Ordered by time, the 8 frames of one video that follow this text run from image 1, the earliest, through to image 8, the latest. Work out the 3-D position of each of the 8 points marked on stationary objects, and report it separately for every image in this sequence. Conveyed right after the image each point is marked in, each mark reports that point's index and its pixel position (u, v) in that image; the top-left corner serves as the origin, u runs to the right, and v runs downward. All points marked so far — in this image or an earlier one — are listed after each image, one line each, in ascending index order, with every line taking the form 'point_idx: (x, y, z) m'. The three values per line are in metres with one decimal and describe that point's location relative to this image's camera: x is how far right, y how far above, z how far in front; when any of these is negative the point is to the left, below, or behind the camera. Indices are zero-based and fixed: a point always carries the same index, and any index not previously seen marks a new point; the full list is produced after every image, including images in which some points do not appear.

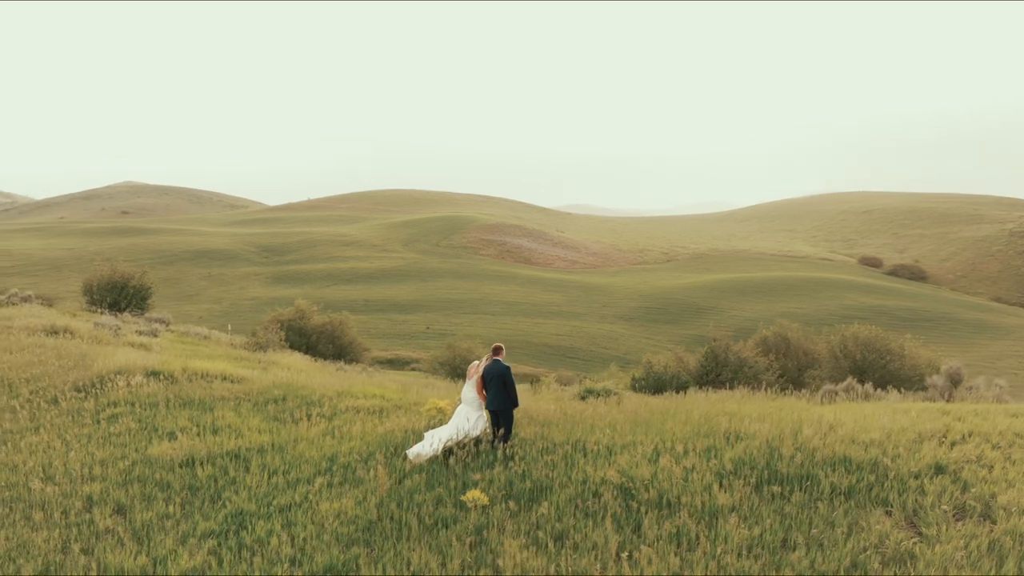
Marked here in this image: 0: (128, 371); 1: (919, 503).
0: (-11.8, -2.6, +17.8) m
1: (+3.6, -1.9, +5.0) m
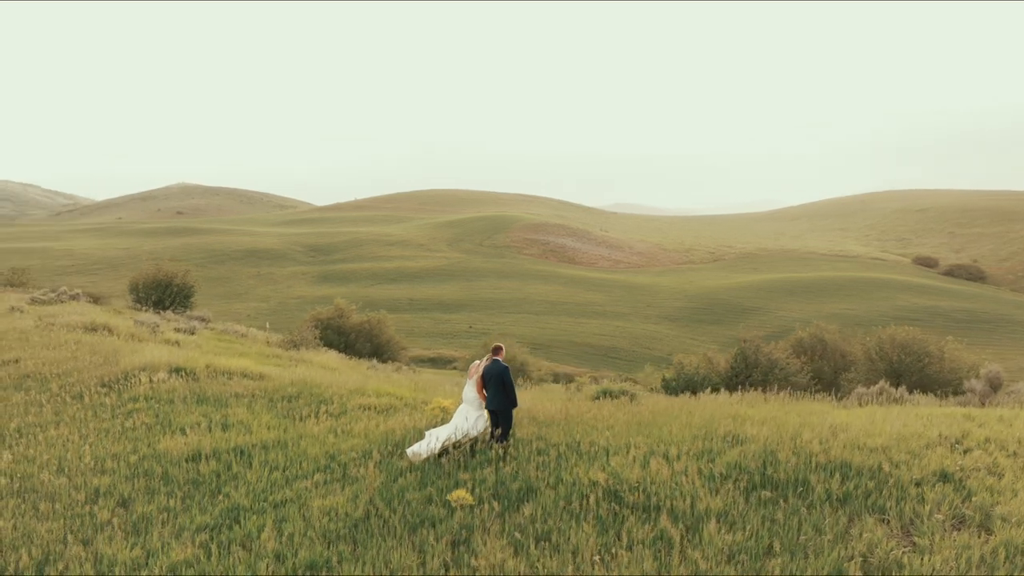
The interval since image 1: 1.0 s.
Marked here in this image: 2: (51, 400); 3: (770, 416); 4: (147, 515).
0: (-11.4, -2.6, +18.2) m
1: (+3.4, -1.9, +4.8) m
2: (-12.1, -3.0, +15.0) m
3: (+3.8, -1.9, +8.5) m
4: (-4.0, -2.5, +6.3) m
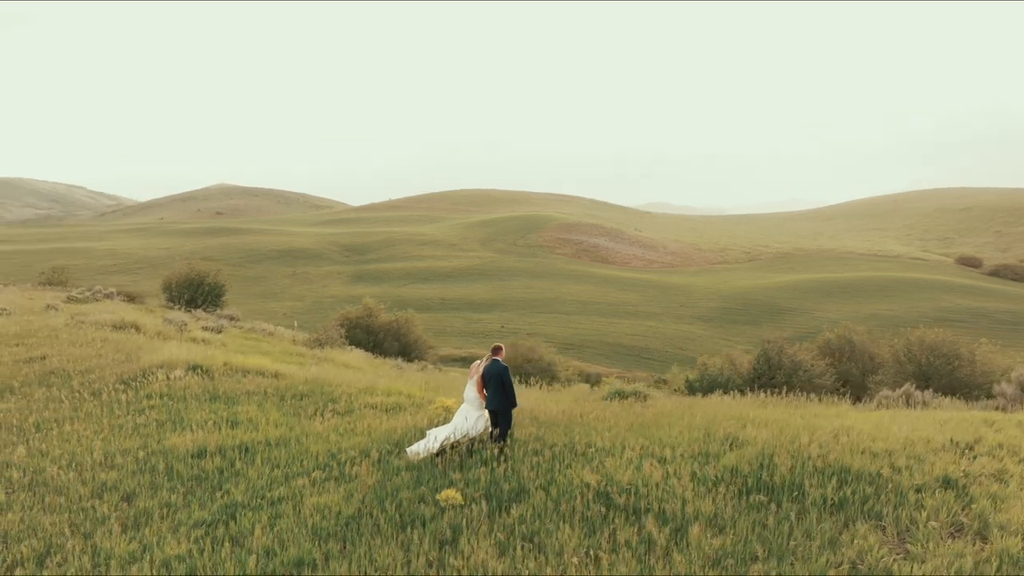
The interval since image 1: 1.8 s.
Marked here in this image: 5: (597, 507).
0: (-11.1, -2.5, +18.6) m
1: (+3.3, -1.9, +4.7) m
2: (-11.8, -2.9, +15.3) m
3: (+3.8, -1.9, +8.3) m
4: (-4.1, -2.5, +6.4) m
5: (+0.8, -2.0, +5.1) m
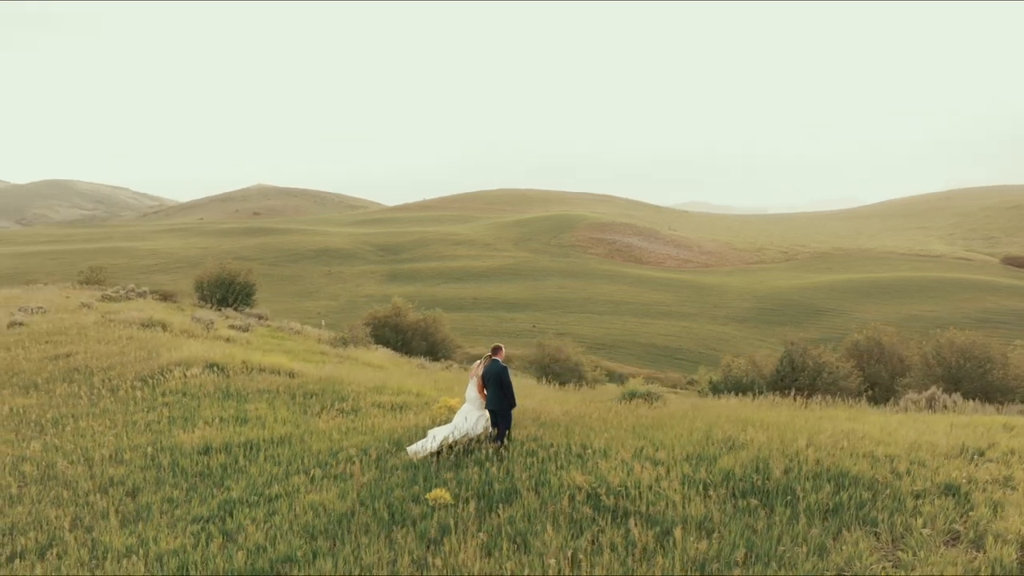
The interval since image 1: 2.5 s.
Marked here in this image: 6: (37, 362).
0: (-10.8, -2.5, +18.9) m
1: (+3.2, -1.9, +4.6) m
2: (-11.6, -2.9, +15.7) m
3: (+3.8, -1.9, +8.2) m
4: (-4.2, -2.5, +6.5) m
5: (+0.7, -2.0, +5.0) m
6: (-16.0, -2.5, +19.2) m
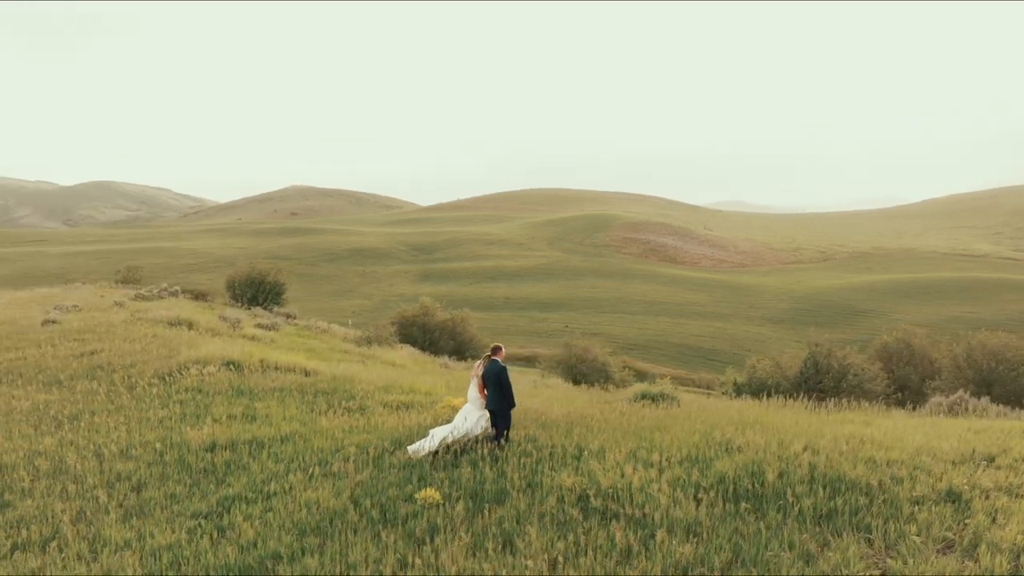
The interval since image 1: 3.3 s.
0: (-10.4, -2.5, +19.3) m
1: (+3.1, -1.9, +4.5) m
2: (-11.4, -2.9, +16.1) m
3: (+3.8, -1.9, +8.1) m
4: (-4.2, -2.5, +6.6) m
5: (+0.6, -2.0, +5.0) m
6: (-15.6, -2.5, +19.7) m
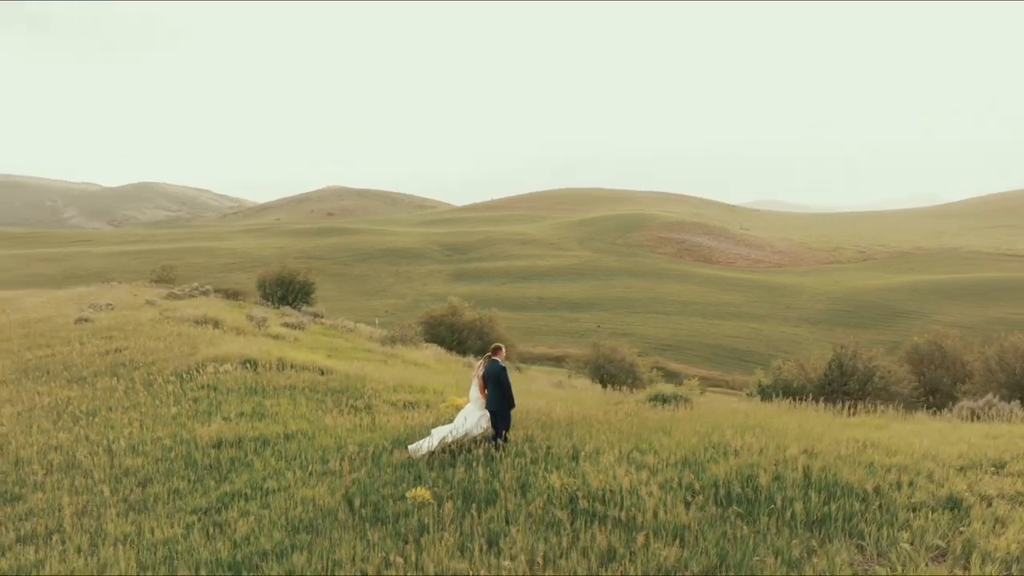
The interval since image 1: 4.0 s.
0: (-10.0, -2.5, +19.6) m
1: (+2.9, -1.9, +4.4) m
2: (-11.1, -2.9, +16.4) m
3: (+3.8, -1.9, +7.9) m
4: (-4.3, -2.5, +6.8) m
5: (+0.4, -2.0, +5.0) m
6: (-15.2, -2.4, +20.3) m
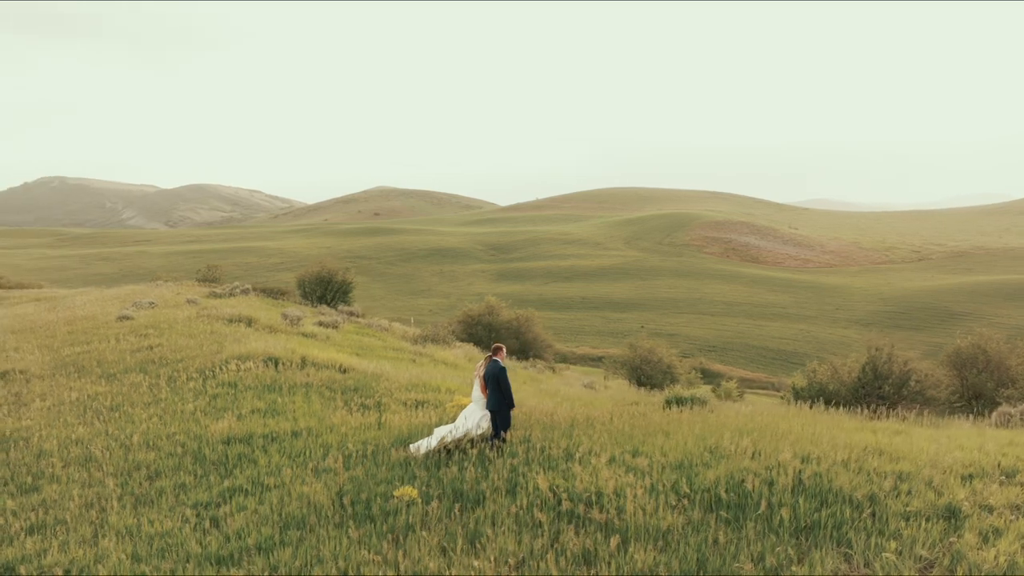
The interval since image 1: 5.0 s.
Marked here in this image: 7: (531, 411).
0: (-9.5, -2.4, +20.1) m
1: (+2.8, -1.9, +4.2) m
2: (-10.7, -2.8, +17.0) m
3: (+3.8, -2.0, +7.8) m
4: (-4.3, -2.5, +7.0) m
5: (+0.3, -2.0, +5.0) m
6: (-14.6, -2.4, +20.9) m
7: (+0.3, -2.2, +10.1) m
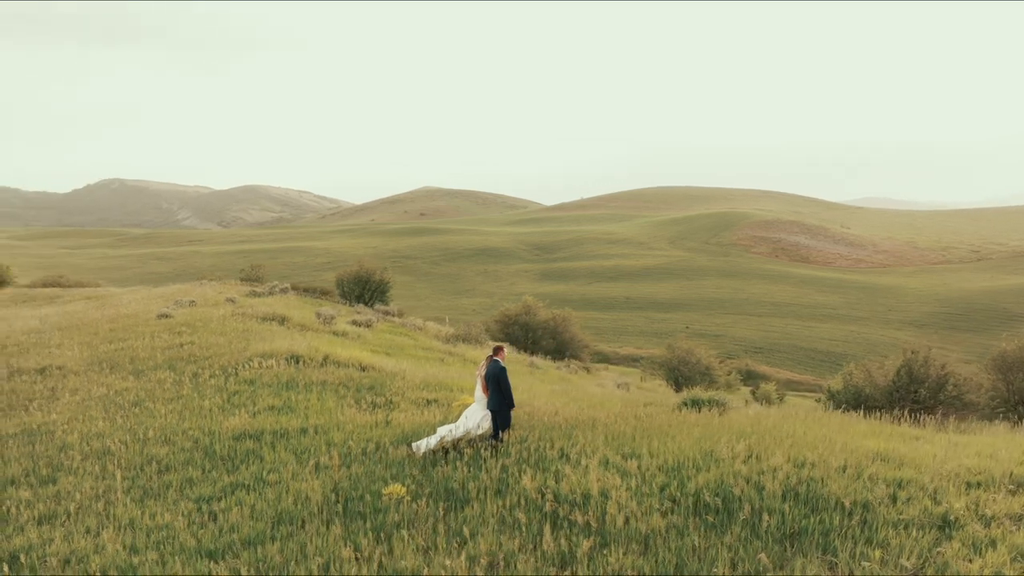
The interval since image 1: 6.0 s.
0: (-8.9, -2.4, +20.5) m
1: (+2.6, -2.0, +4.1) m
2: (-10.3, -2.8, +17.5) m
3: (+3.8, -2.0, +7.6) m
4: (-4.4, -2.5, +7.2) m
5: (+0.2, -2.0, +5.0) m
6: (-14.0, -2.4, +21.6) m
7: (+0.4, -2.2, +10.1) m
